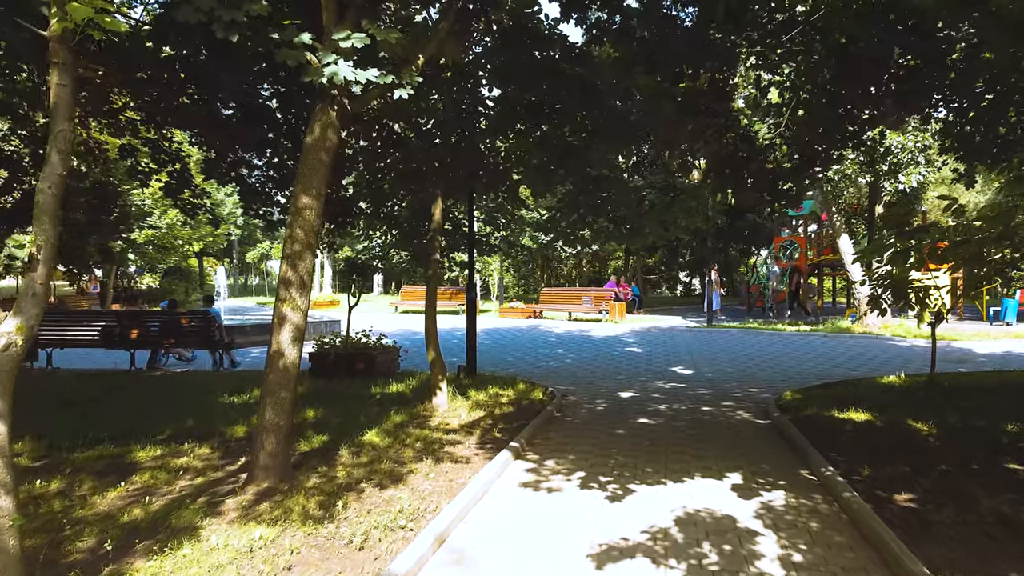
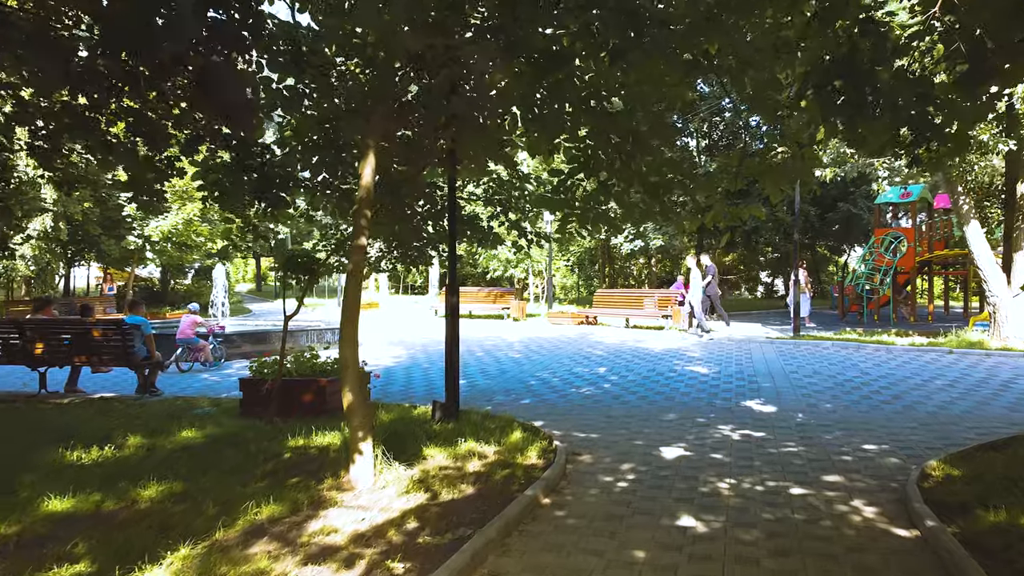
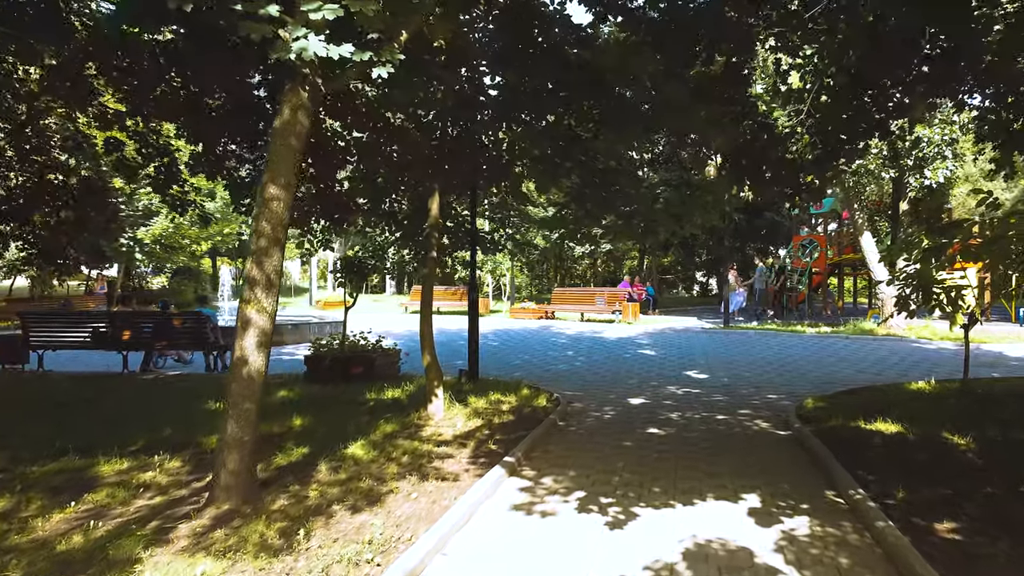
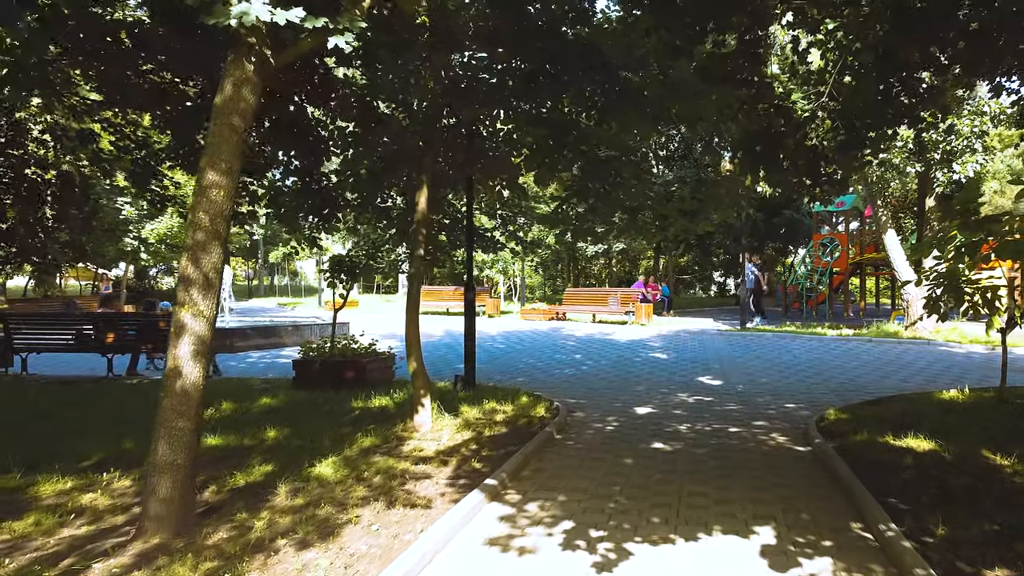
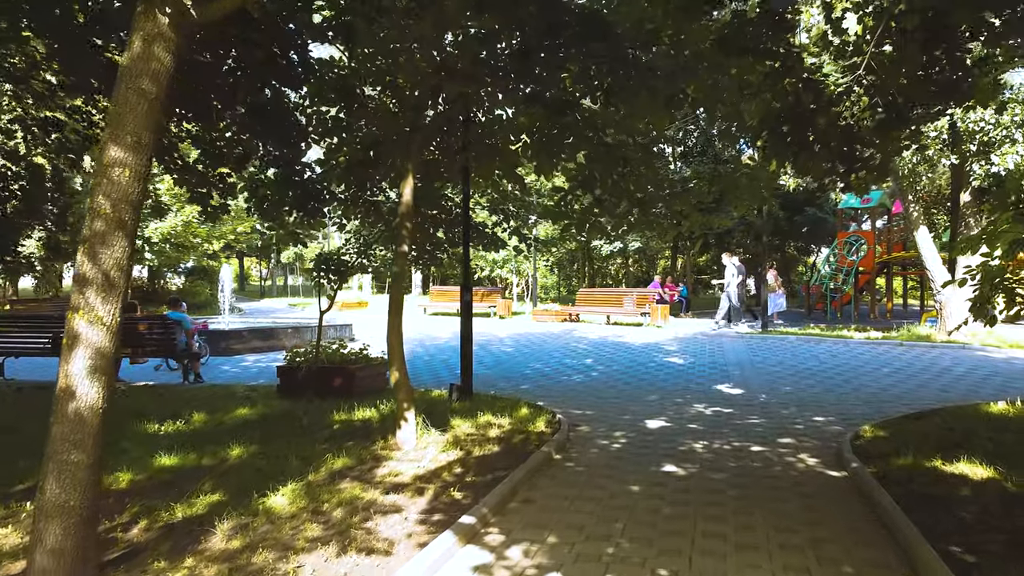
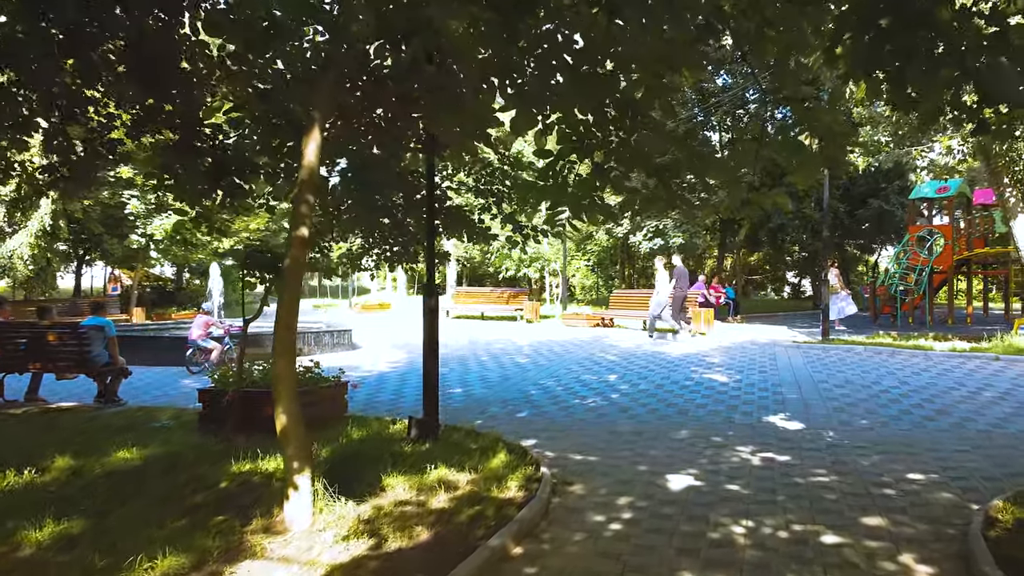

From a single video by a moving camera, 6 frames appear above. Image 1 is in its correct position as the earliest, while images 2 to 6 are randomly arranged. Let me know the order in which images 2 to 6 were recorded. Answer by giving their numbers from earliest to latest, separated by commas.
3, 4, 5, 2, 6
